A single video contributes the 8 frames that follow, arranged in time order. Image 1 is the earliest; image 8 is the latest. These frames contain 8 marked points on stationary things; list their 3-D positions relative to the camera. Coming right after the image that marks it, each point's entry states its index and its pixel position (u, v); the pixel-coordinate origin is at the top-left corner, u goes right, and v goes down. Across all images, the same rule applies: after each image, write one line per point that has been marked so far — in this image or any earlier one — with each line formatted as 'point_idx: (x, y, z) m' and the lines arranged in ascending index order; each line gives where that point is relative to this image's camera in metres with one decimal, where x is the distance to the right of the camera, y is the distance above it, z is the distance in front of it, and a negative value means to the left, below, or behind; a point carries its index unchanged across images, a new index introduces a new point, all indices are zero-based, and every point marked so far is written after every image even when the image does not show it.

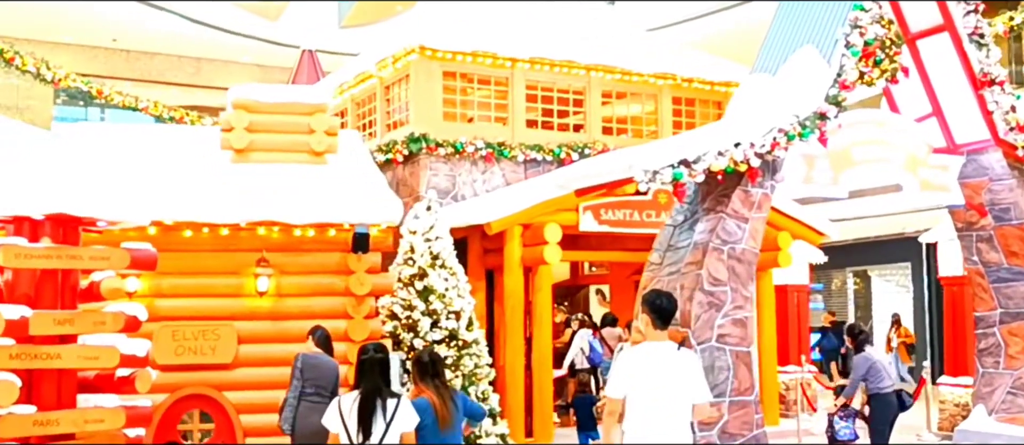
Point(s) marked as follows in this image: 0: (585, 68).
0: (+0.9, +1.9, +12.1) m
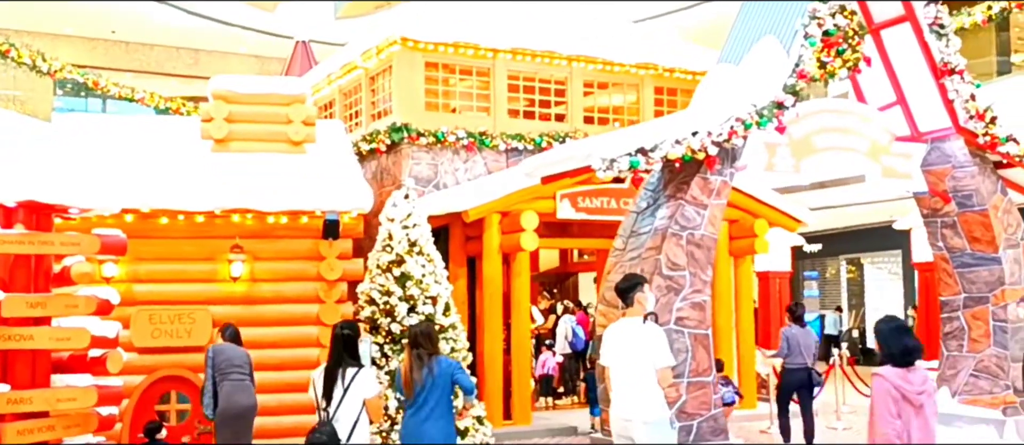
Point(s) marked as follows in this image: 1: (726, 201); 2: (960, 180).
0: (+0.7, +2.0, +12.3) m
1: (+1.6, +0.2, +7.5) m
2: (+4.0, +0.4, +8.9) m
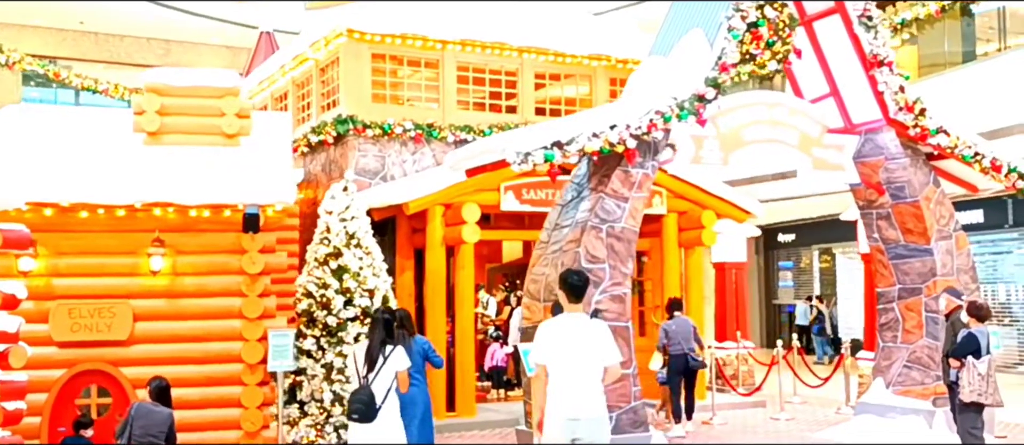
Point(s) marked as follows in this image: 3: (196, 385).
0: (+0.1, +2.1, +12.3) m
1: (+1.0, +0.2, +7.6) m
2: (+3.4, +0.5, +9.0) m
3: (-2.5, -1.3, +7.8) m
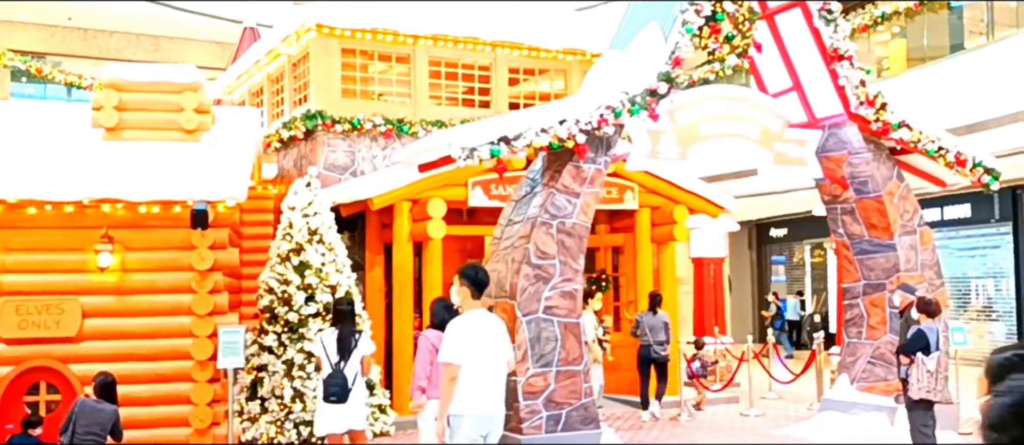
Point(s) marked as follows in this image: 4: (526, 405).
0: (-0.3, +2.2, +12.2) m
1: (+0.6, +0.2, +7.5) m
2: (+3.1, +0.5, +8.9) m
3: (-2.9, -1.2, +7.7) m
4: (+0.1, -1.3, +7.1) m
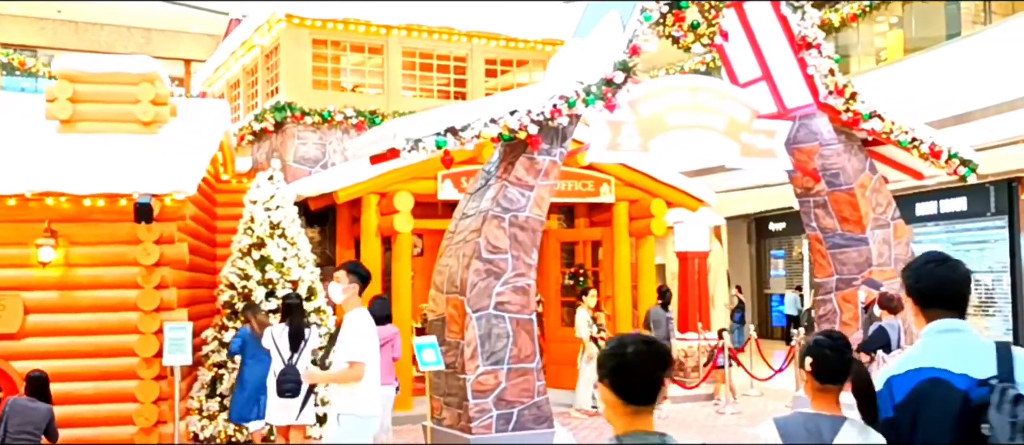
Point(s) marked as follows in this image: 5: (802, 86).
0: (-0.6, +2.3, +12.0) m
1: (+0.3, +0.3, +7.3) m
2: (+2.7, +0.6, +8.6) m
3: (-3.2, -1.2, +7.6) m
4: (-0.3, -1.2, +6.9) m
5: (+2.4, +1.1, +8.4) m
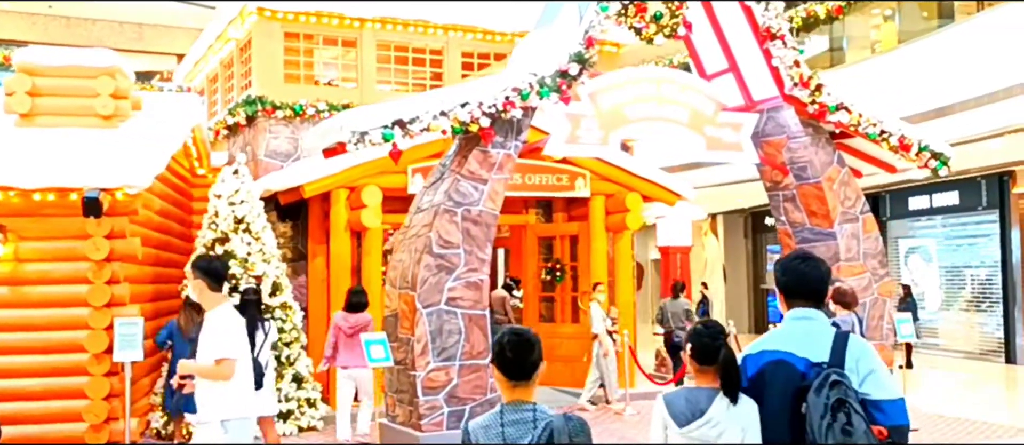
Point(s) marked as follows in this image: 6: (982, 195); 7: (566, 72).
0: (-0.9, +2.3, +11.9) m
1: (0.0, +0.3, +7.2) m
2: (+2.4, +0.6, +8.5) m
3: (-3.5, -1.1, +7.5) m
4: (-0.6, -1.2, +6.8) m
5: (+2.1, +1.2, +8.2) m
6: (+7.7, +0.4, +16.4) m
7: (+0.4, +1.1, +7.1) m
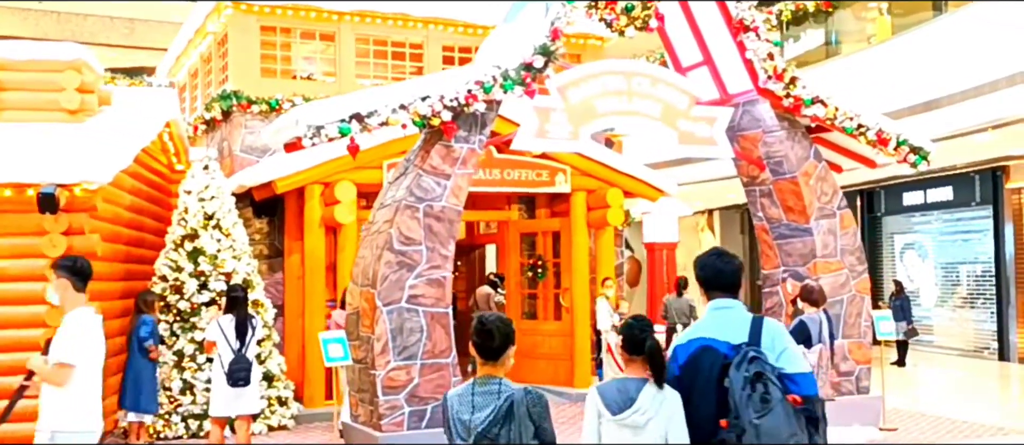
0: (-1.1, +2.4, +11.7) m
1: (-0.3, +0.4, +7.0) m
2: (+2.2, +0.6, +8.4) m
3: (-3.8, -1.1, +7.4) m
4: (-0.8, -1.2, +6.7) m
5: (+1.9, +1.2, +8.1) m
6: (+7.5, +0.5, +16.2) m
7: (+0.1, +1.1, +7.0) m
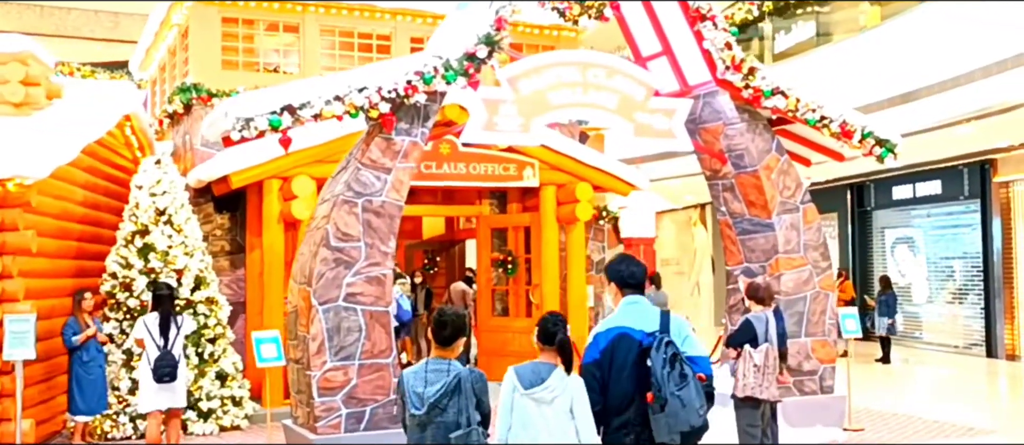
0: (-1.4, +2.4, +11.5) m
1: (-0.7, +0.4, +6.8) m
2: (+1.8, +0.7, +8.1) m
3: (-4.2, -1.1, +7.2) m
4: (-1.2, -1.2, +6.4) m
5: (+1.5, +1.3, +7.8) m
6: (+7.2, +0.6, +16.0) m
7: (-0.2, +1.1, +6.8) m
